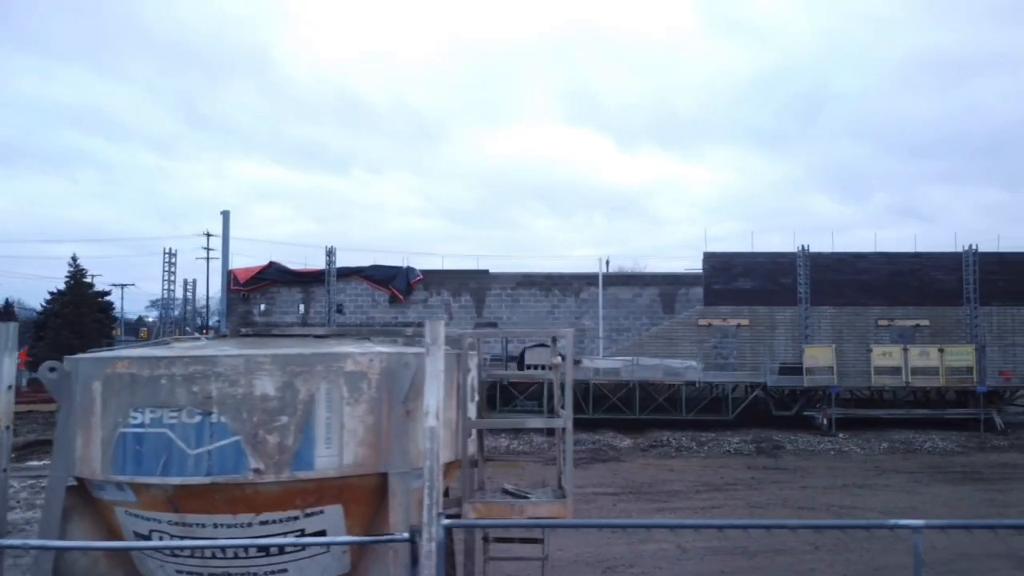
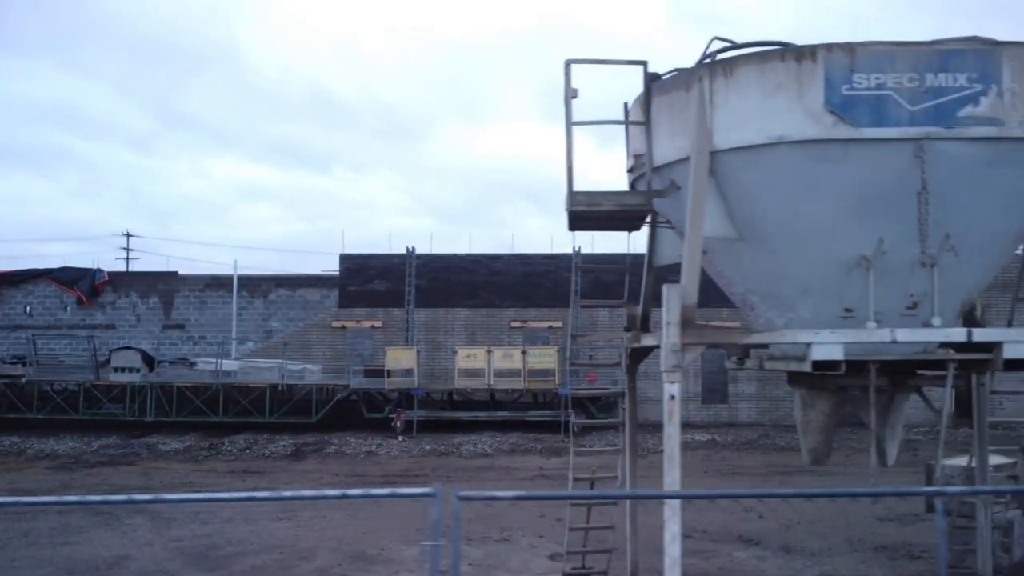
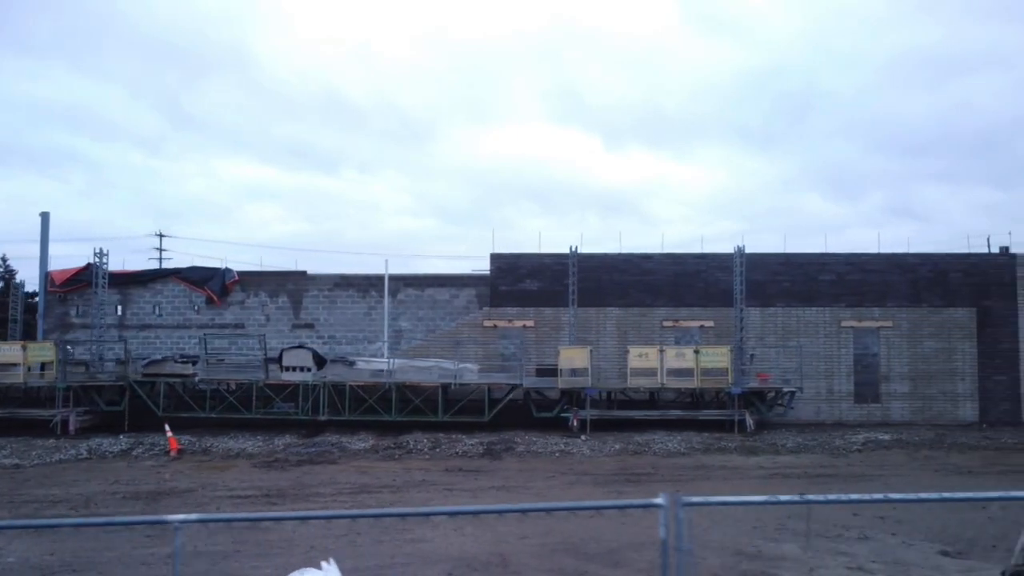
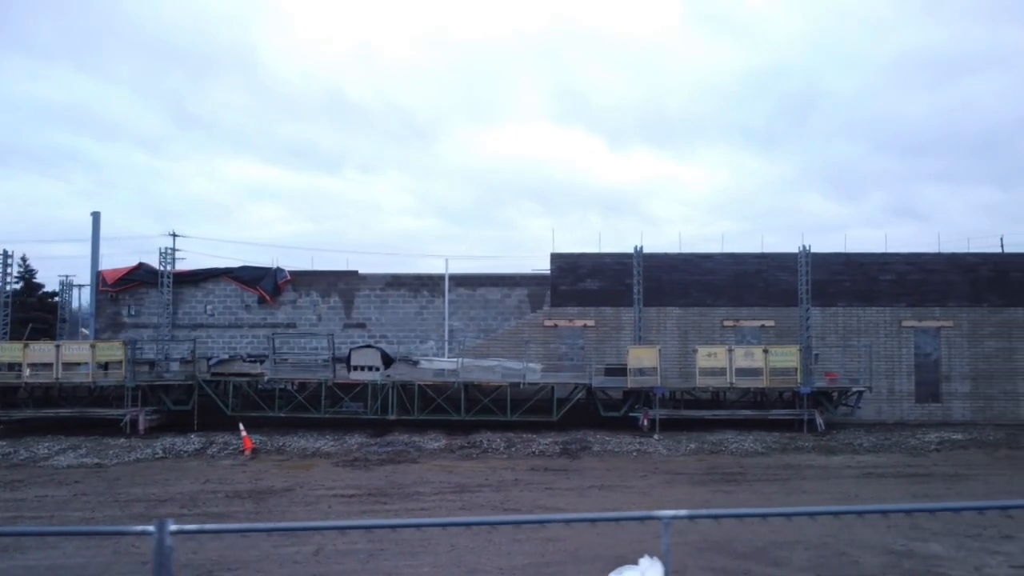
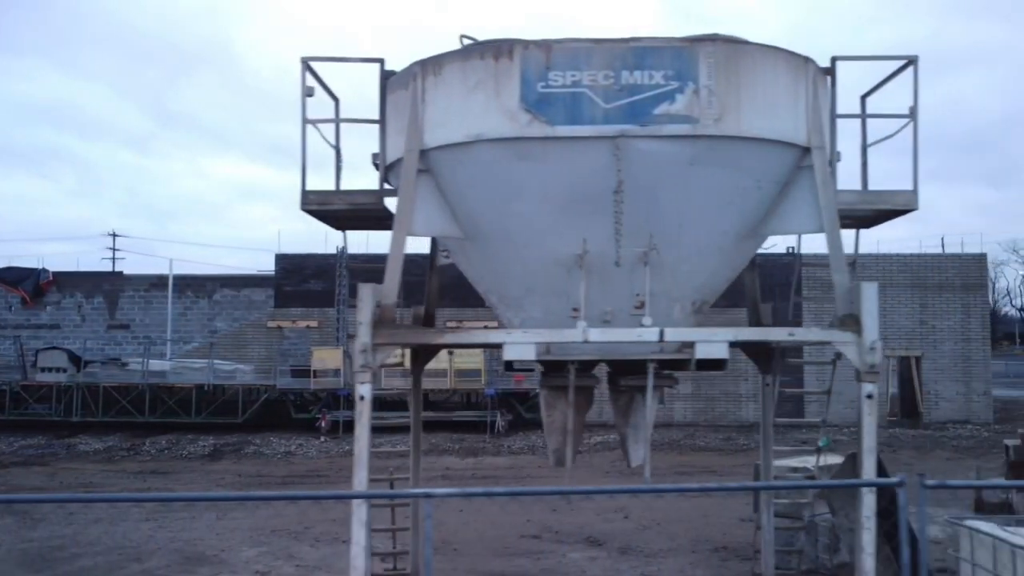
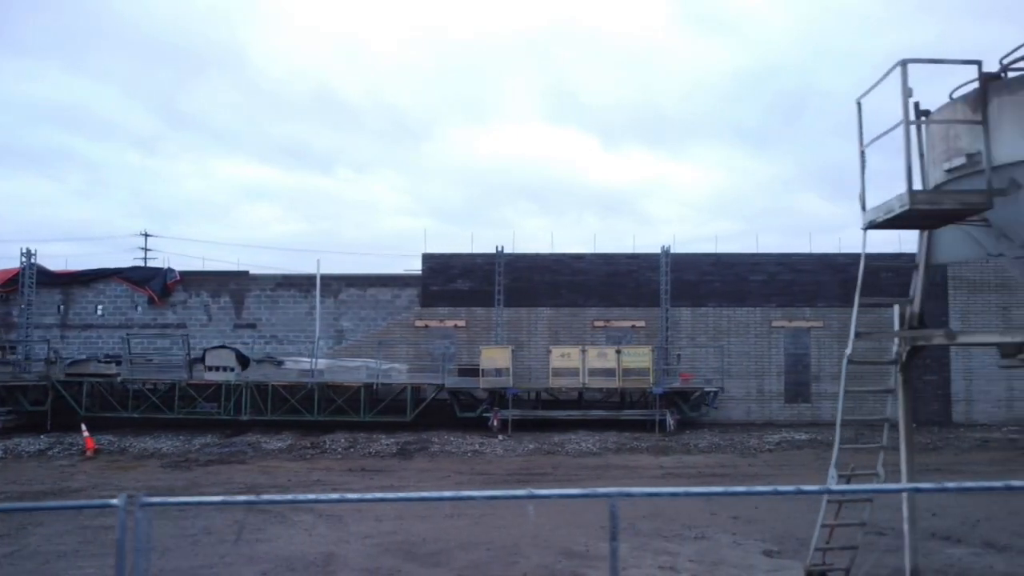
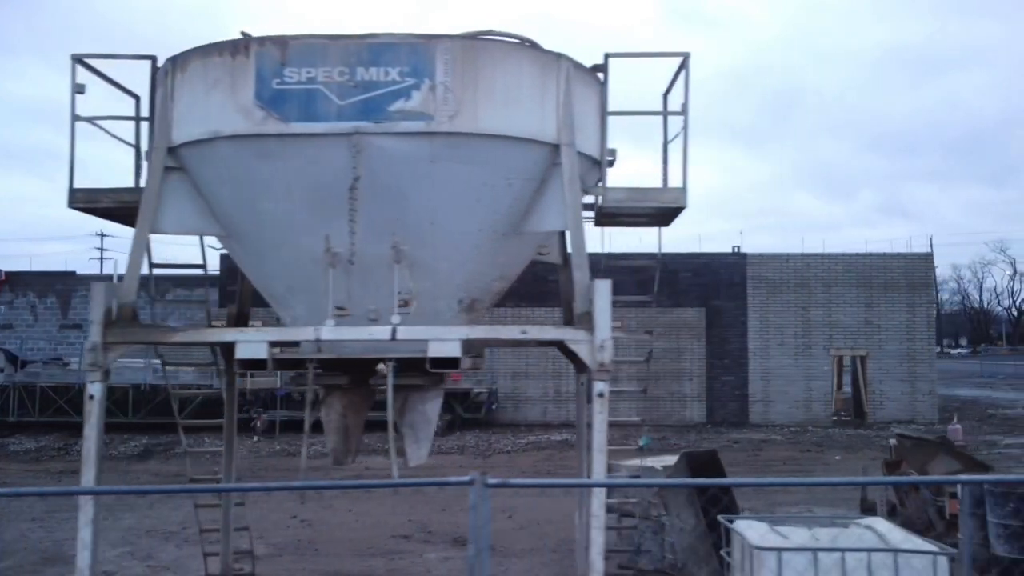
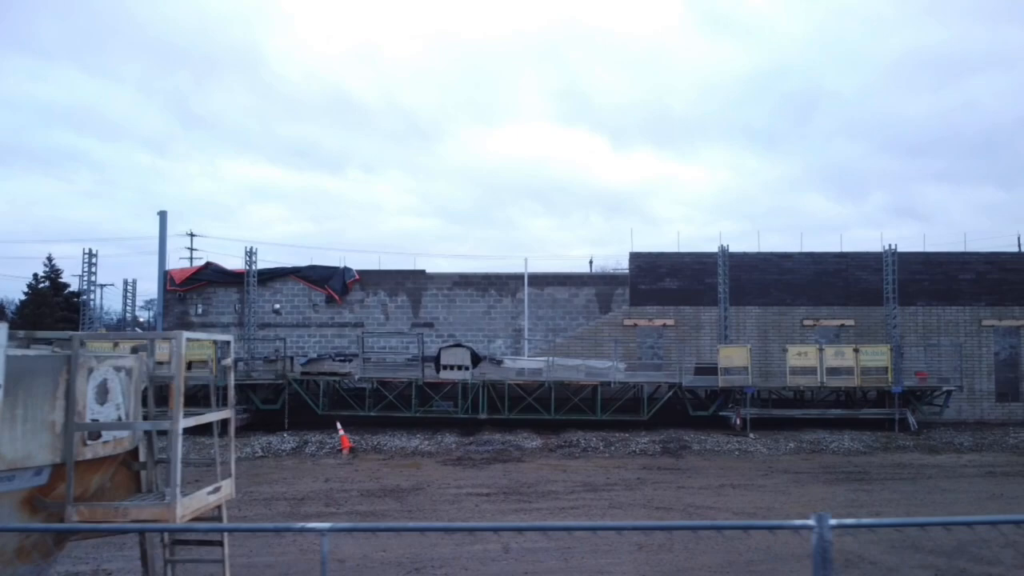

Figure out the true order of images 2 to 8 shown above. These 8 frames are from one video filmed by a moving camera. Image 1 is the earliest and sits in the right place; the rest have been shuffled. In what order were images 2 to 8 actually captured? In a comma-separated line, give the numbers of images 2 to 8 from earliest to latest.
8, 4, 3, 6, 2, 5, 7
